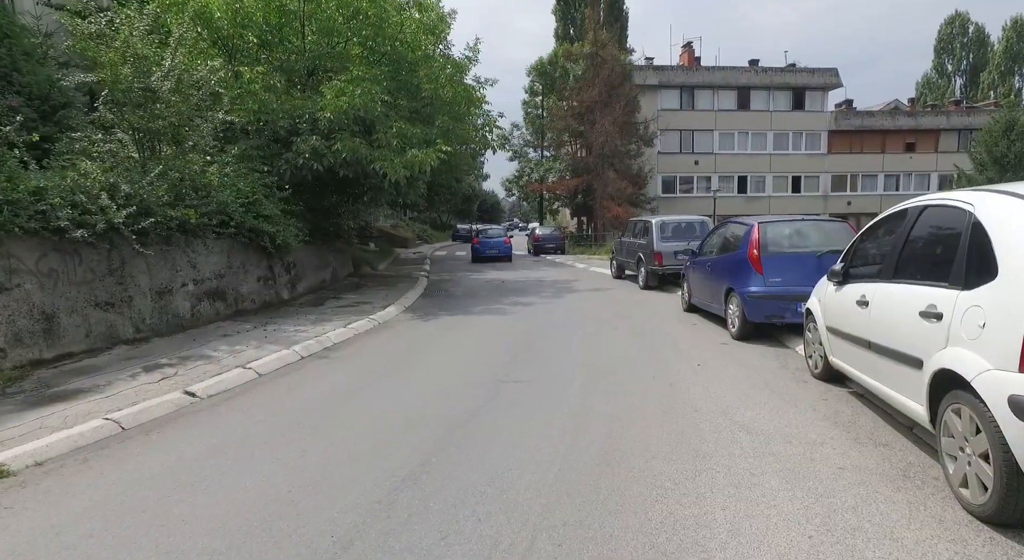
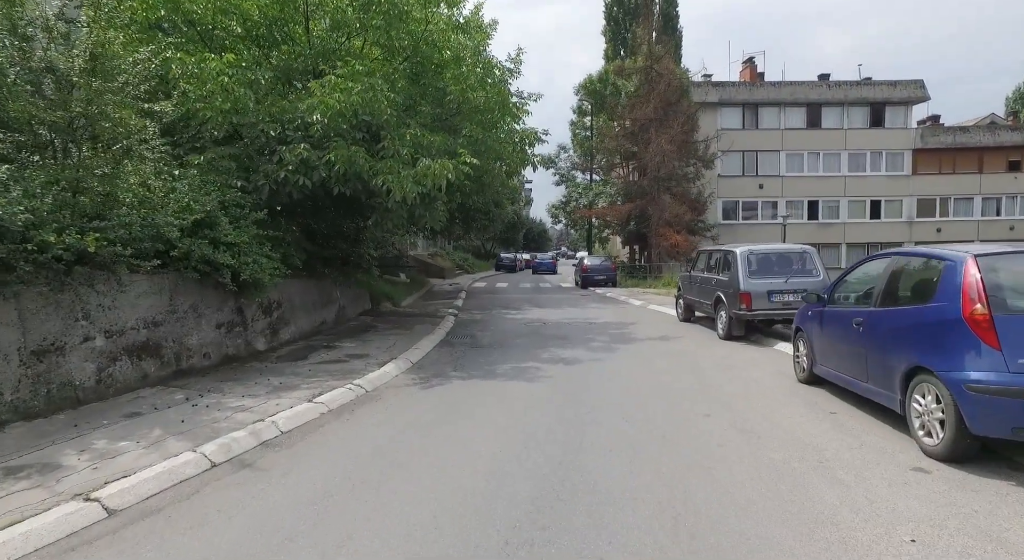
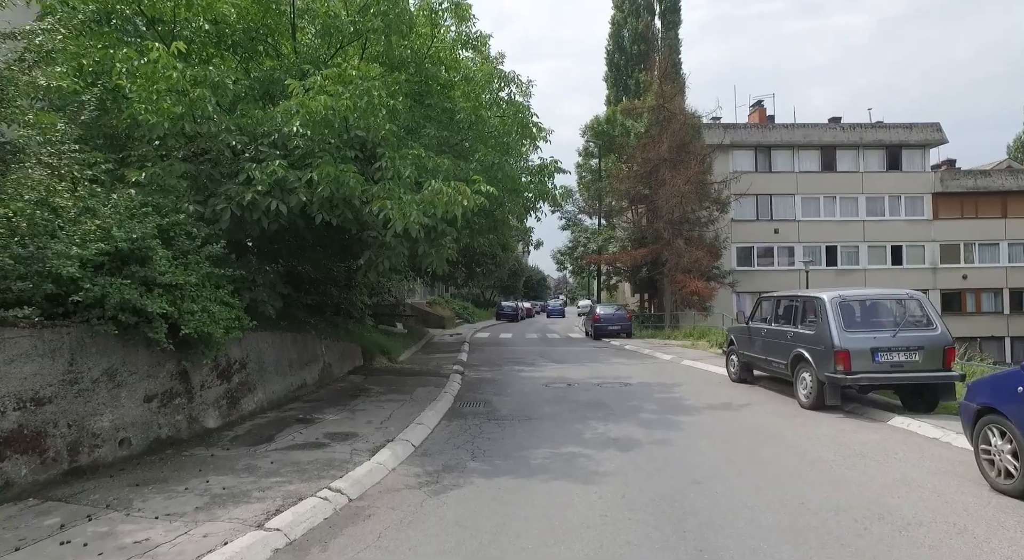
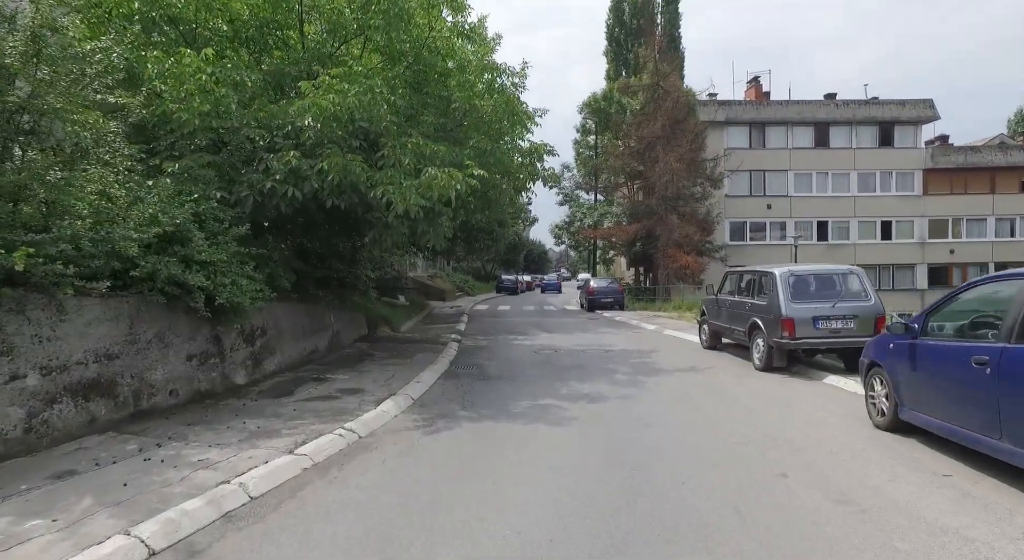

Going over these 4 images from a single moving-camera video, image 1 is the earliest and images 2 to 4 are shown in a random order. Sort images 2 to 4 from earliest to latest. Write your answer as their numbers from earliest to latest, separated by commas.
2, 4, 3
